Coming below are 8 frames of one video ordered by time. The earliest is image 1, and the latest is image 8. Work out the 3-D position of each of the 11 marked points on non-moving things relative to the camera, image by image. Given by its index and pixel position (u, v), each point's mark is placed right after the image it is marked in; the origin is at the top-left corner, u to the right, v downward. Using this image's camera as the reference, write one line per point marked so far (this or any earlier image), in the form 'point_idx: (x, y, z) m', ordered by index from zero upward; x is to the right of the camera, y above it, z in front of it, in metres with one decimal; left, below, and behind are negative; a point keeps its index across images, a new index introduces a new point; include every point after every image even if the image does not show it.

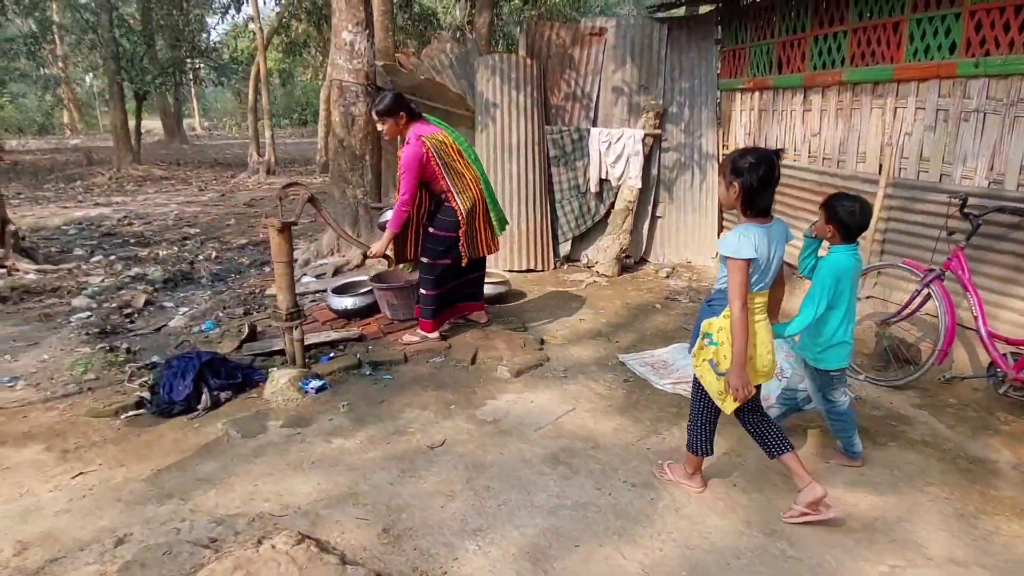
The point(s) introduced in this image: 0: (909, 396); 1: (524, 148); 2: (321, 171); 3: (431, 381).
0: (+2.5, -0.7, +4.0) m
1: (+0.1, +1.5, +6.7) m
2: (-4.8, +3.0, +16.1) m
3: (-0.5, -0.6, +4.0) m
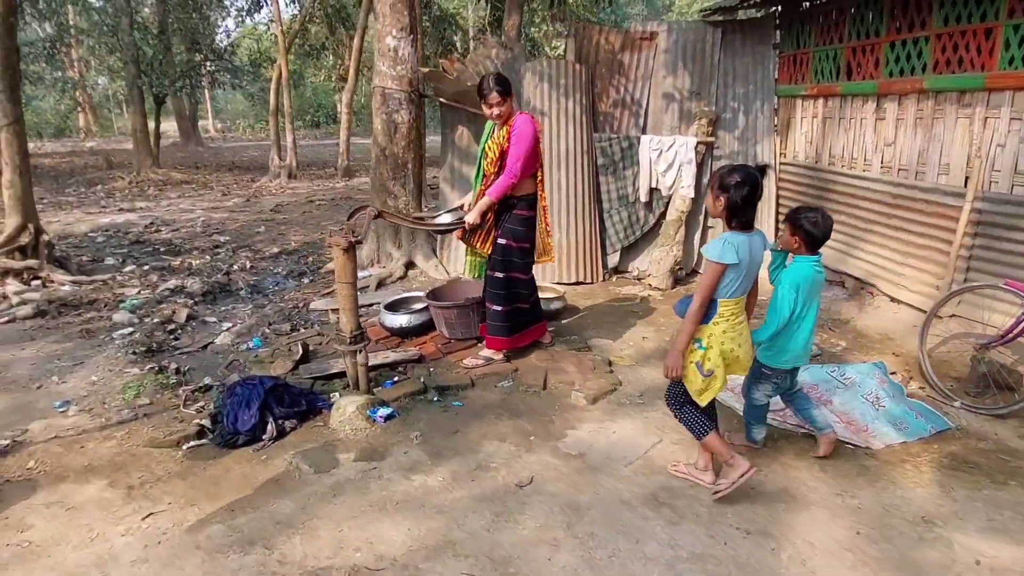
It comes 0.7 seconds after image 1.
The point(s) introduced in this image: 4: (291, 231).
0: (+3.0, -0.8, +3.7) m
1: (+0.6, +1.3, +6.5) m
2: (-4.2, +2.8, +15.9) m
3: (0.0, -0.7, +3.8) m
4: (-3.3, +0.9, +9.6) m
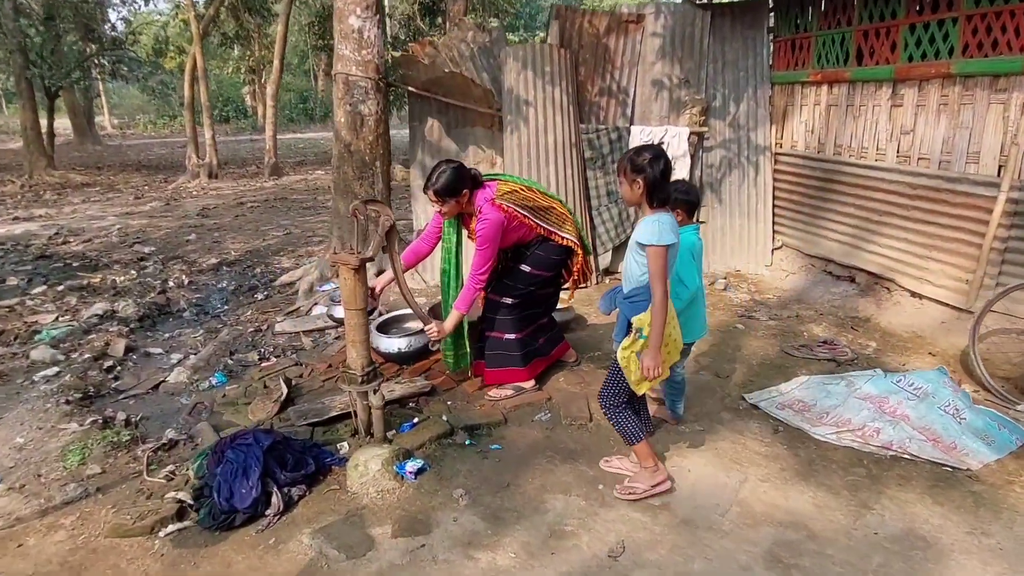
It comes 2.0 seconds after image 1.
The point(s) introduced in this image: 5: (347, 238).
0: (+3.2, -0.8, +3.5) m
1: (+0.5, +1.3, +5.9) m
2: (-5.6, +2.6, +14.7) m
3: (+0.2, -0.8, +3.2) m
4: (-3.8, +0.7, +8.6) m
5: (-1.6, +0.5, +6.0) m
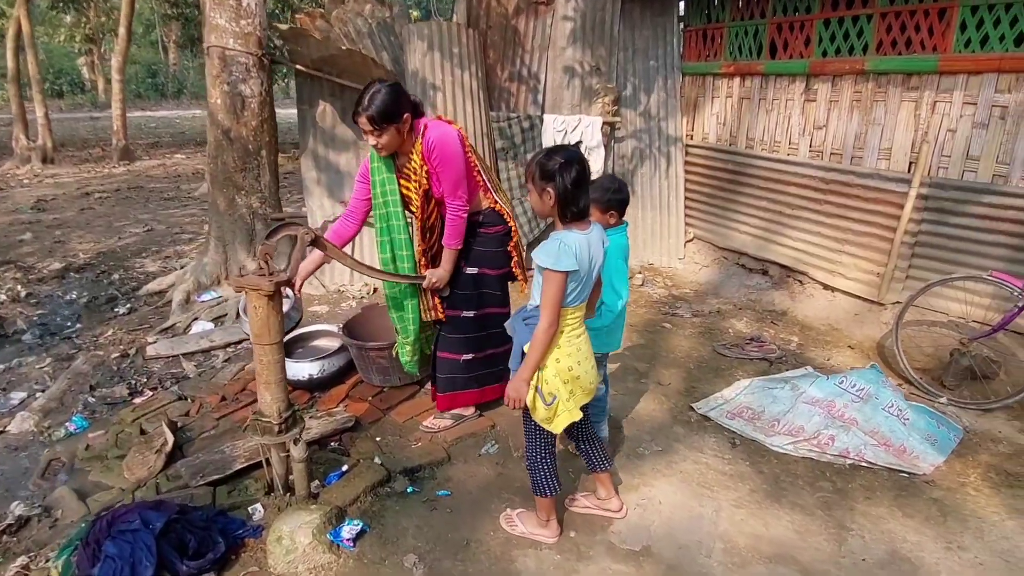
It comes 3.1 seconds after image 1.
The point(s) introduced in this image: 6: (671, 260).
0: (+2.9, -0.8, +3.7) m
1: (-0.3, +1.3, +5.5) m
2: (-7.9, +2.6, +12.9) m
3: (0.0, -0.9, +2.8) m
4: (-5.0, +0.6, +7.3) m
5: (-2.3, +0.4, +5.2) m
6: (+1.6, +0.3, +6.2) m
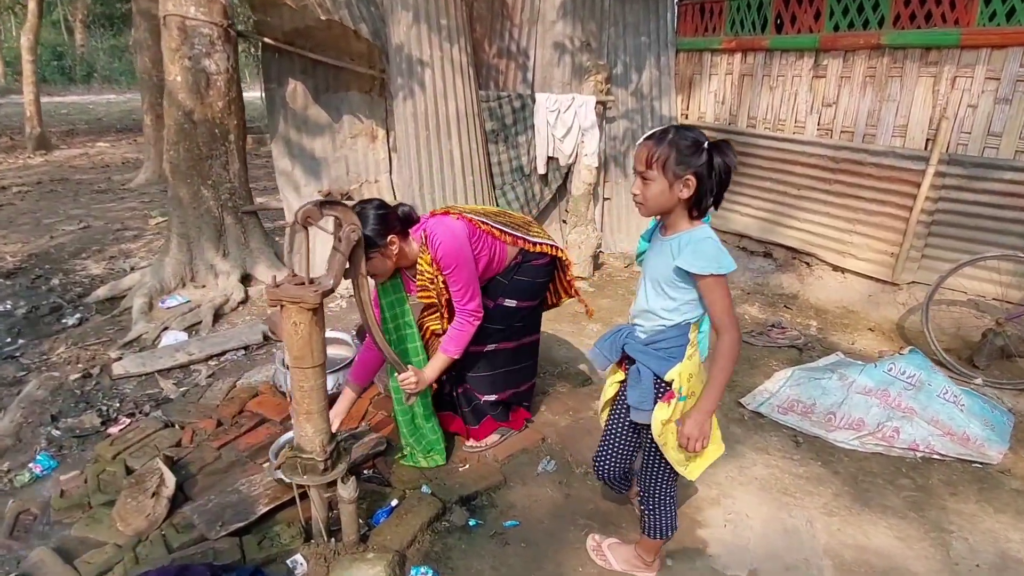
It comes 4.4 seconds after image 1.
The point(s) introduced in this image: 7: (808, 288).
0: (+3.0, -0.6, +3.7) m
1: (-0.4, +1.3, +5.0) m
2: (-8.7, +2.6, +11.6) m
3: (+0.3, -0.9, +2.5) m
4: (-5.2, +0.5, +6.4) m
5: (-2.3, +0.4, +4.6) m
6: (+1.5, +0.4, +6.0) m
7: (+2.3, 0.0, +5.1) m
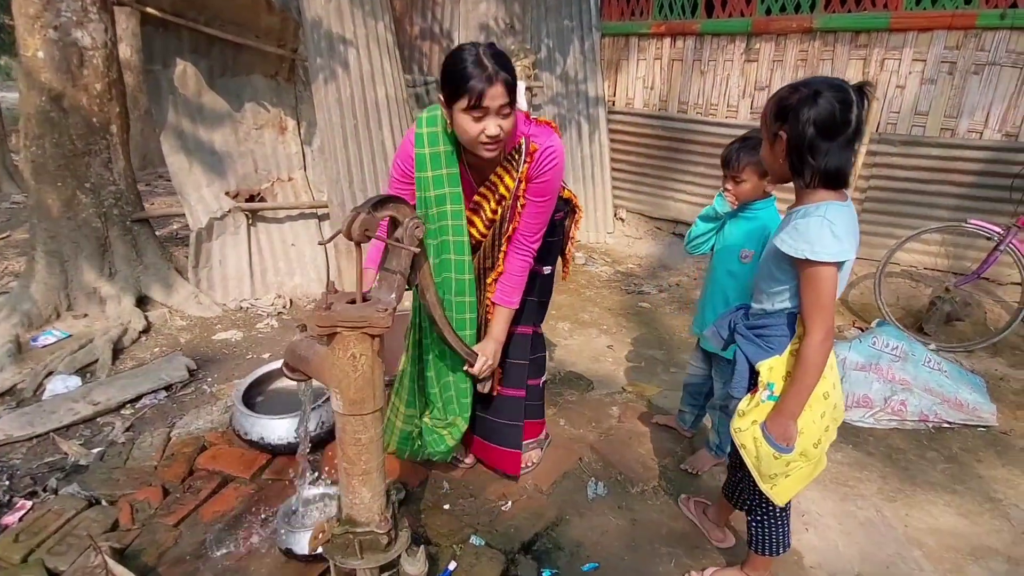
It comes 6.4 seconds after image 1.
0: (+2.9, -0.4, +3.9) m
1: (-0.8, +1.3, +4.5) m
2: (-10.5, +1.9, +9.1) m
3: (+0.5, -0.9, +2.2) m
4: (-5.8, +0.1, +4.8) m
5: (-2.6, +0.2, +3.7) m
6: (+0.8, +0.5, +5.9) m
7: (+1.9, +0.1, +5.1) m
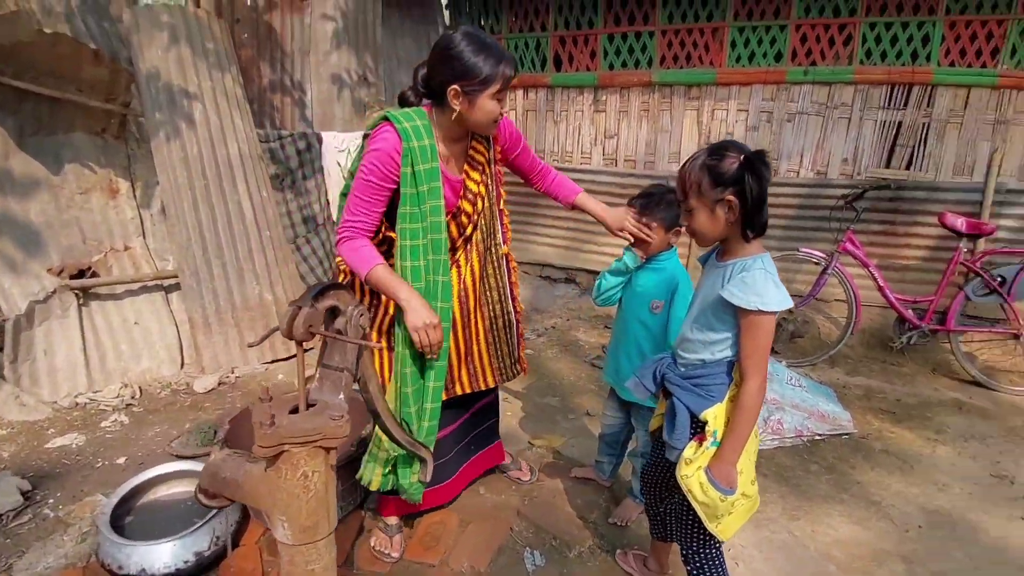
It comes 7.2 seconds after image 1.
0: (+2.2, -0.6, +4.4) m
1: (-1.7, +0.8, +4.2) m
2: (-12.2, +0.3, +6.3) m
3: (+0.3, -1.1, +2.1) m
4: (-6.5, -0.7, +3.2) m
5: (-3.1, -0.3, +2.9) m
6: (-0.4, 0.0, +5.8) m
7: (+0.9, -0.2, +5.4) m
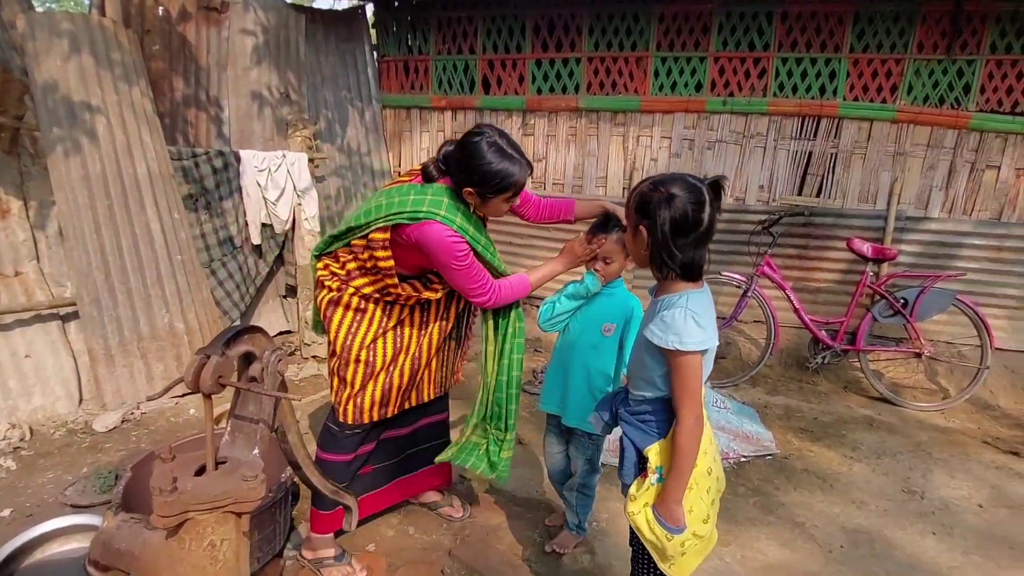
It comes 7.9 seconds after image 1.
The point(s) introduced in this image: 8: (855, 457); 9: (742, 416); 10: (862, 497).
0: (+1.7, -0.7, +4.6) m
1: (-2.2, +0.6, +3.9) m
2: (-12.8, +0.1, +4.9) m
3: (+0.1, -1.2, +2.1) m
4: (-6.8, -0.9, +2.4) m
5: (-3.4, -0.5, +2.5) m
6: (-1.0, -0.2, +5.7) m
7: (+0.3, -0.3, +5.4) m
8: (+1.9, -0.9, +3.6) m
9: (+1.4, -0.8, +3.8) m
10: (+1.7, -1.0, +3.1) m
